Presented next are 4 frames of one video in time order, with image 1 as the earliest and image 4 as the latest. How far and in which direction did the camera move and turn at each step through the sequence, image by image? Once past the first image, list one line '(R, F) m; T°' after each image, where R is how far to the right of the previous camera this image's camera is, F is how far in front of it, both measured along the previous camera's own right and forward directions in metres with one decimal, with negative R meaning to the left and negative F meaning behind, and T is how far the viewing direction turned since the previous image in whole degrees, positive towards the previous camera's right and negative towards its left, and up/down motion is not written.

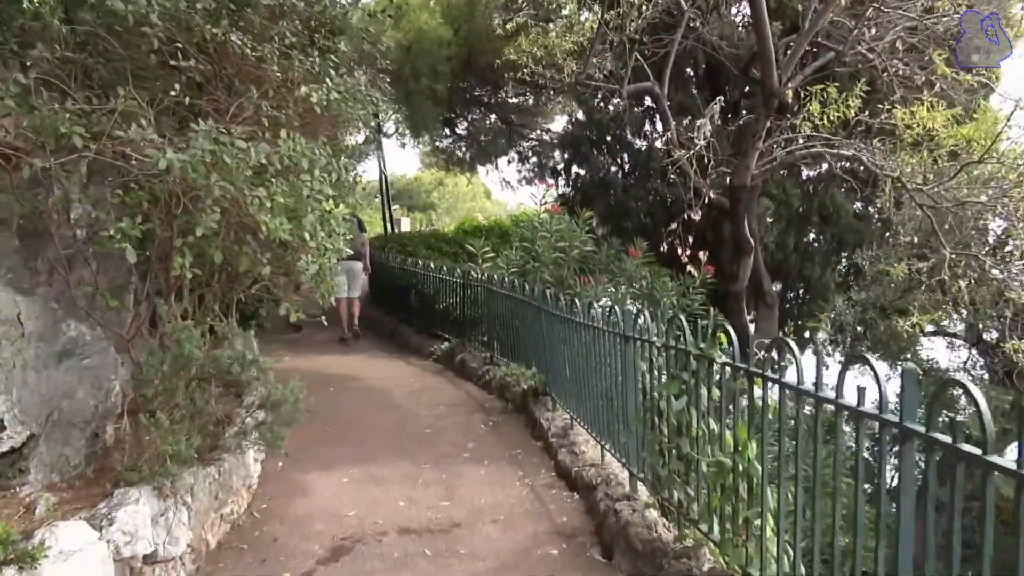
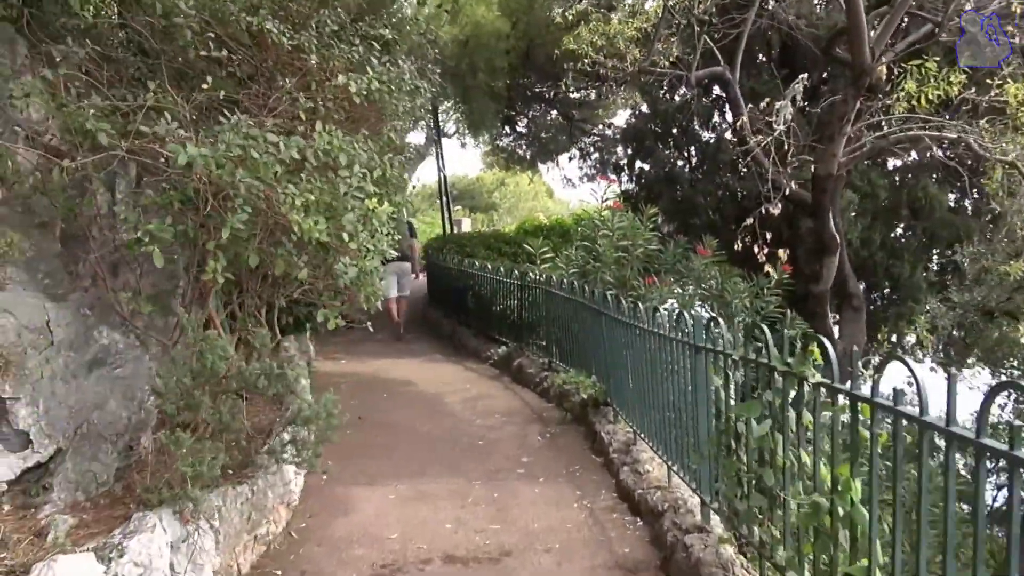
(0.0, +0.4) m; -5°
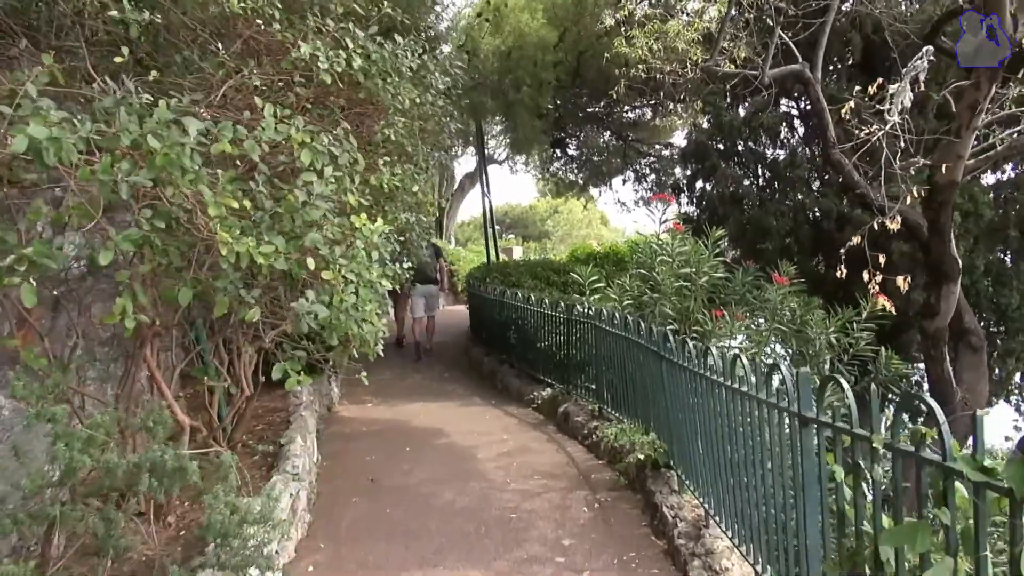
(+0.1, +1.1) m; -5°
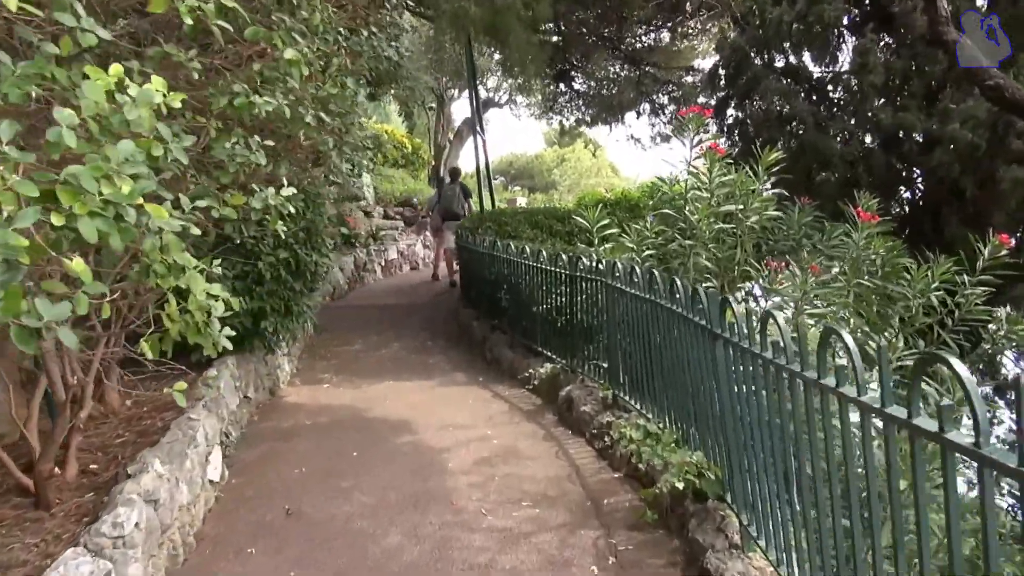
(+0.2, +1.9) m; -1°
